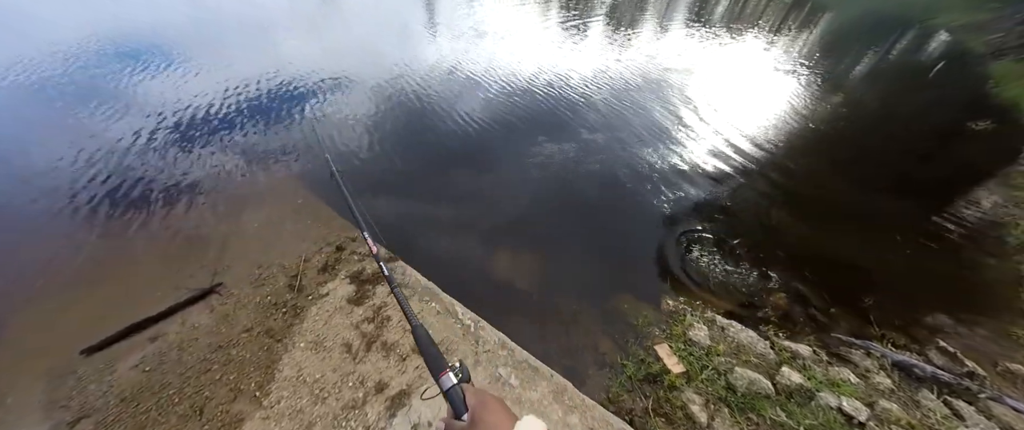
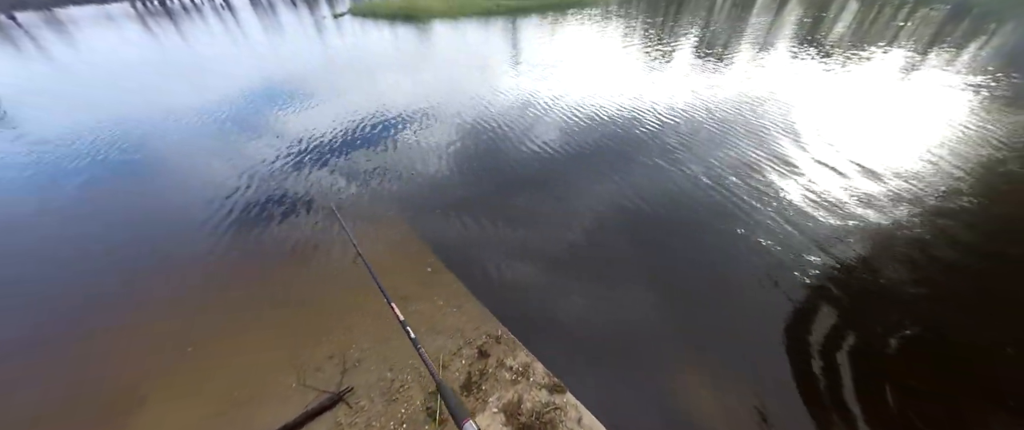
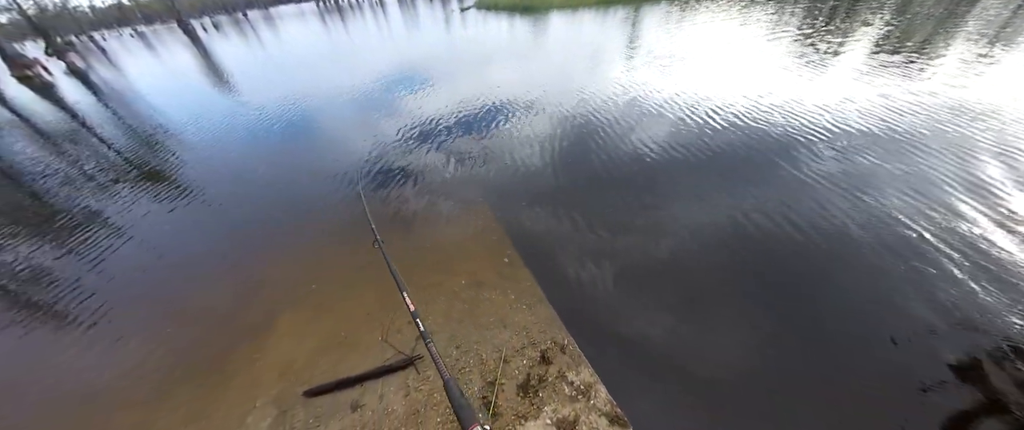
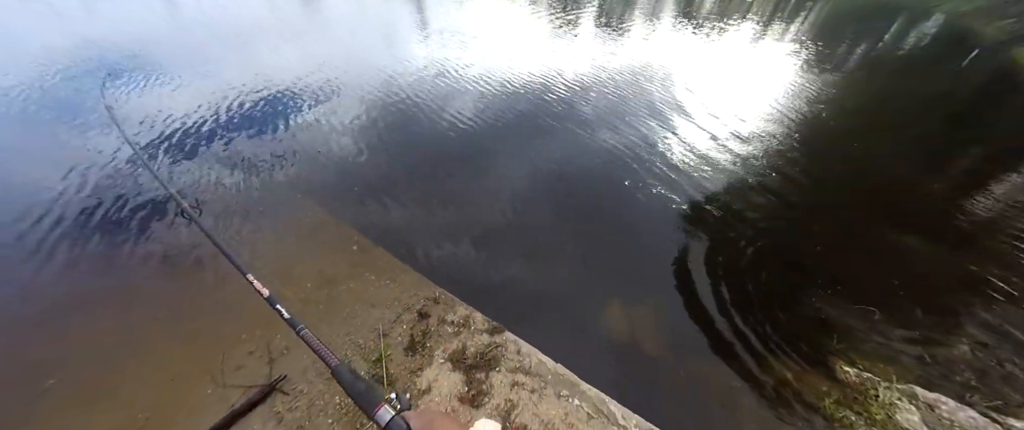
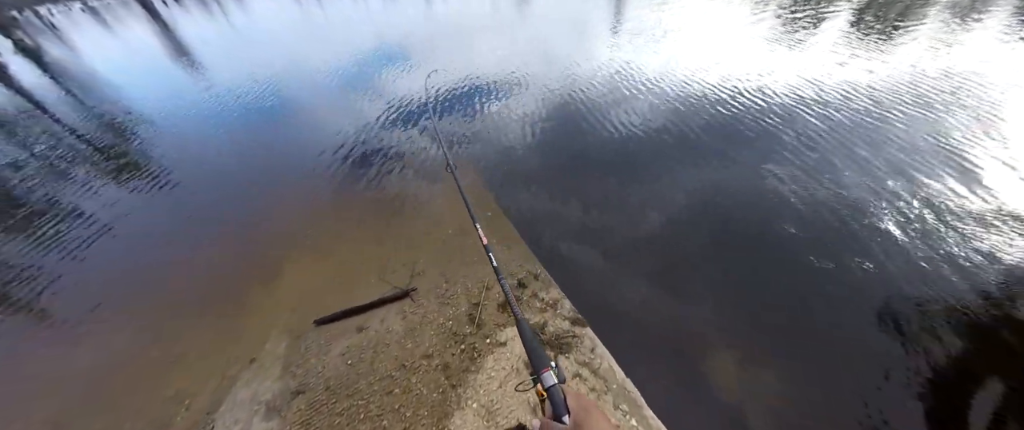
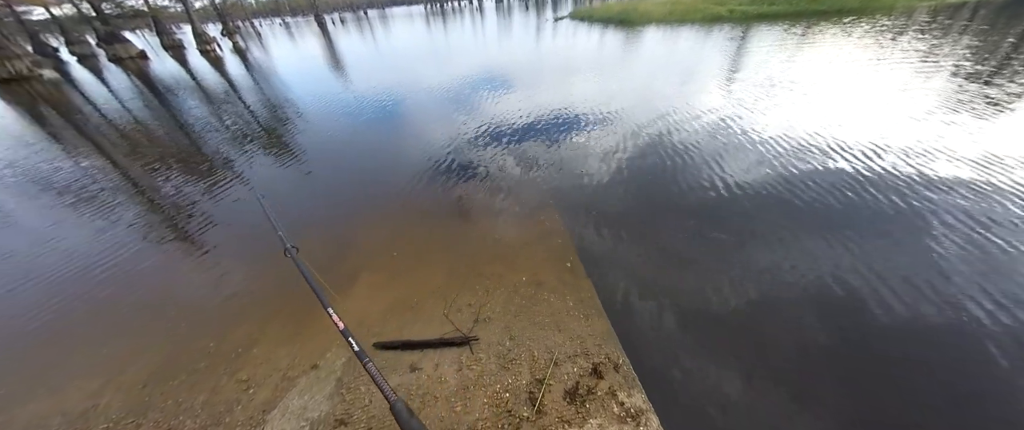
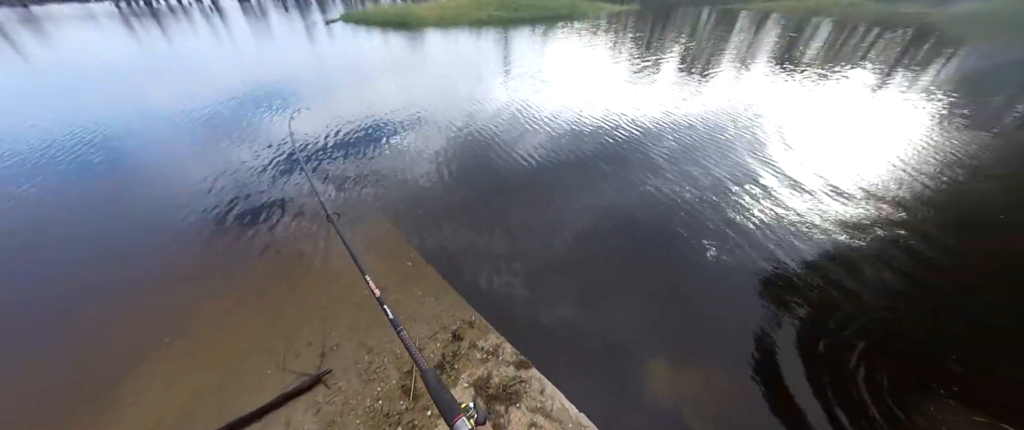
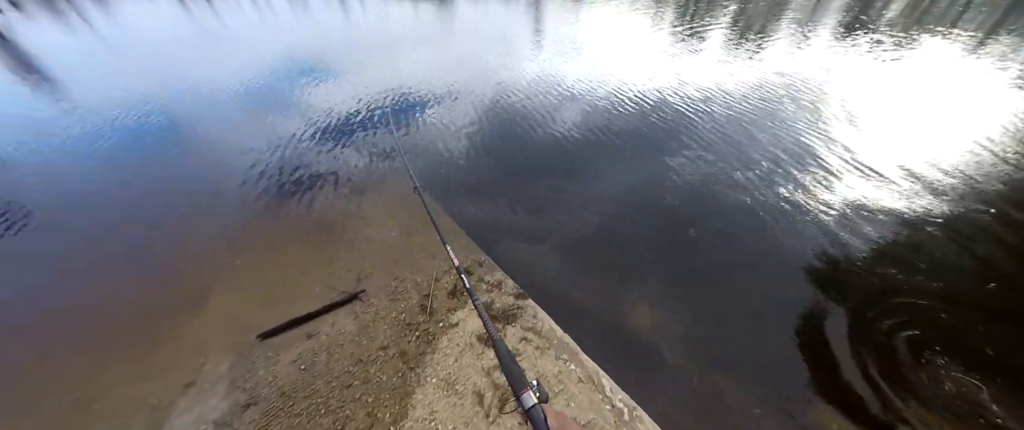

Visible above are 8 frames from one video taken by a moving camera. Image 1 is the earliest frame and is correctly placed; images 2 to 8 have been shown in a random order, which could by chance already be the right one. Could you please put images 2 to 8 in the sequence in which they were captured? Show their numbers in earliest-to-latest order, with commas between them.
8, 5, 7, 4, 2, 3, 6
